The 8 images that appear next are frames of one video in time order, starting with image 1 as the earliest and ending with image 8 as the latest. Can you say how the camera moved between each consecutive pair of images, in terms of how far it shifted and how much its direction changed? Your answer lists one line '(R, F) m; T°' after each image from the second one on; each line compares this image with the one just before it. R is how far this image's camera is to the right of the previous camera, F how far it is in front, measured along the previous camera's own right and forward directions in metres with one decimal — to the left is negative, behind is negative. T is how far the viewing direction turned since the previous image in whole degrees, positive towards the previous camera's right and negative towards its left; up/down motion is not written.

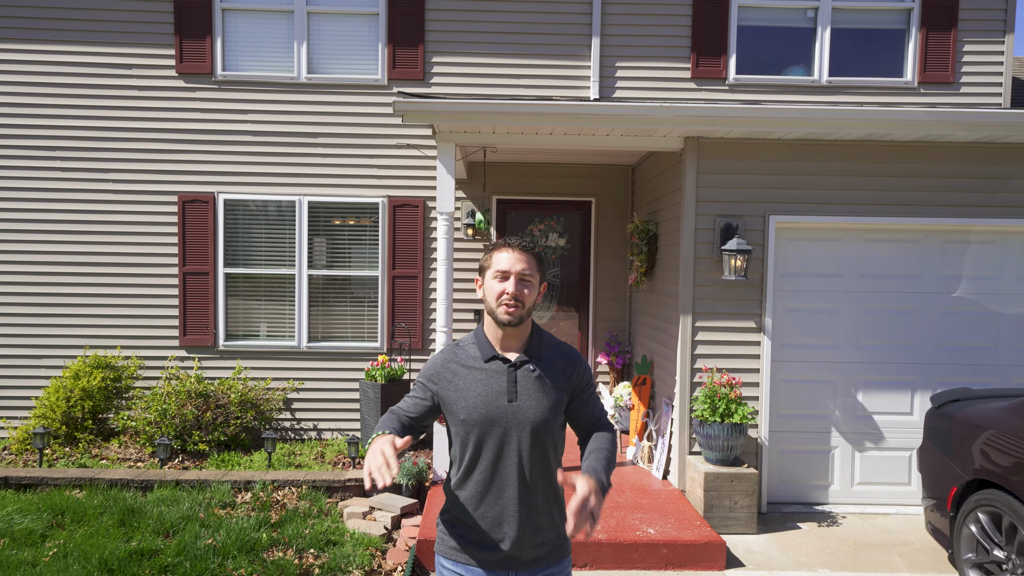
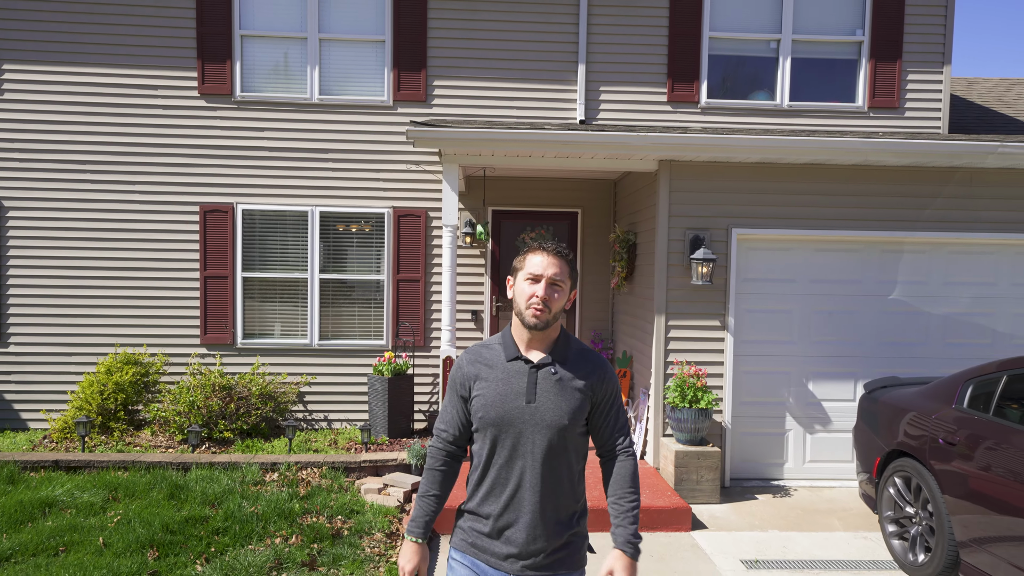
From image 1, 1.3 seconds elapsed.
(-0.1, -0.7) m; +1°
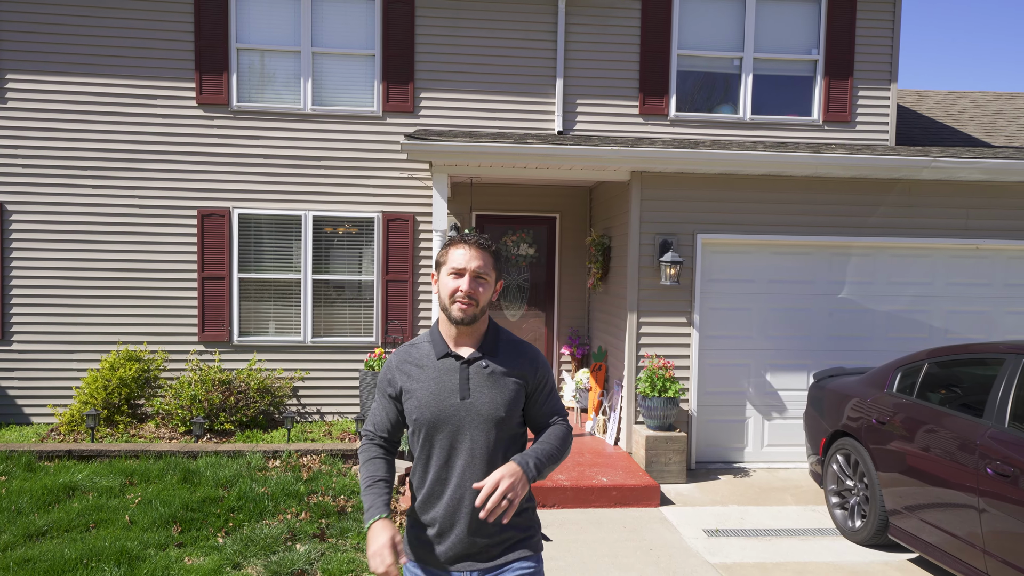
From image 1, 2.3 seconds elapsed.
(-0.1, -0.5) m; +2°
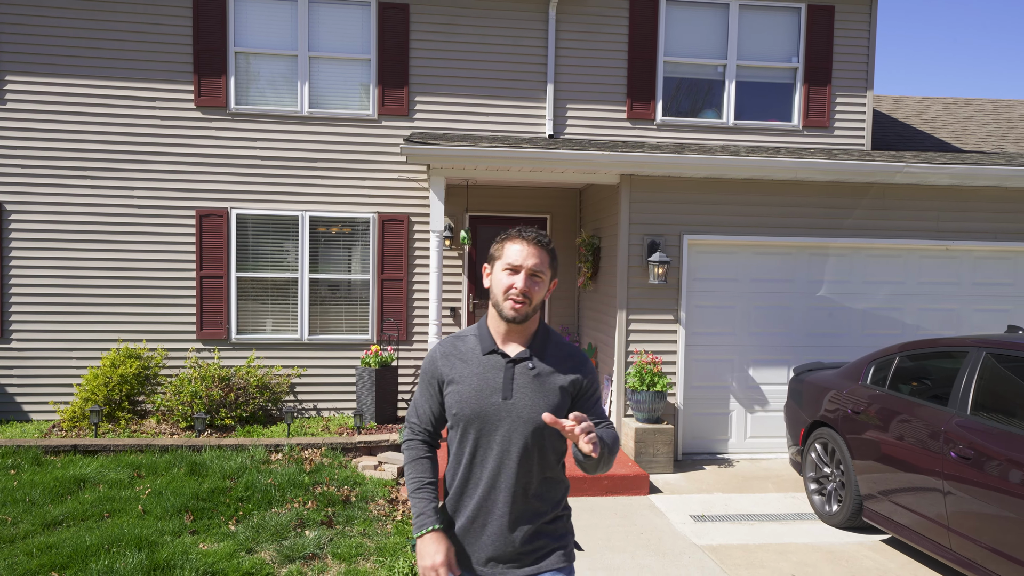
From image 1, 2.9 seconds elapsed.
(-0.1, -0.2) m; +1°
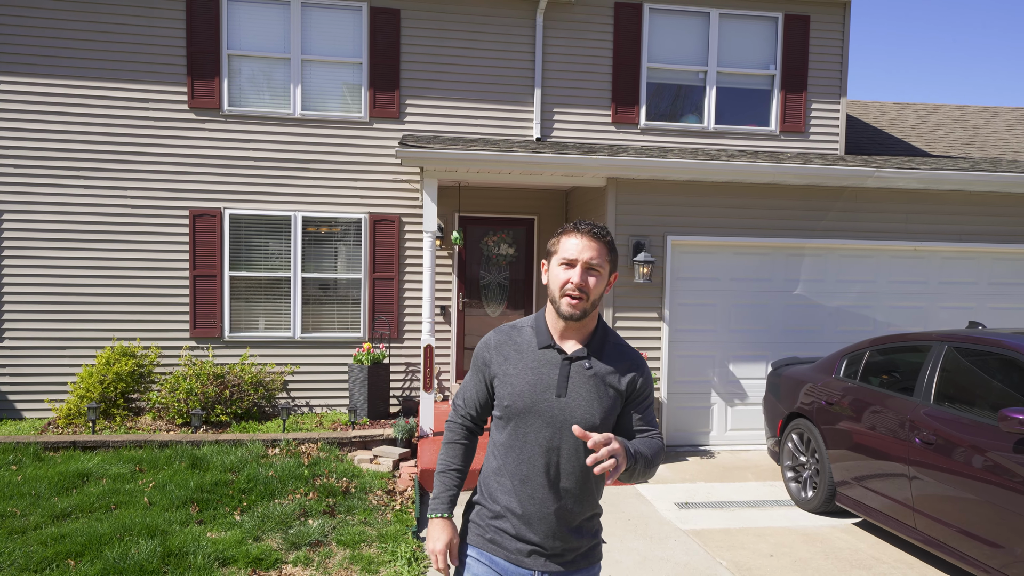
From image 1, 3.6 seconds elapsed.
(-0.1, -0.2) m; +2°
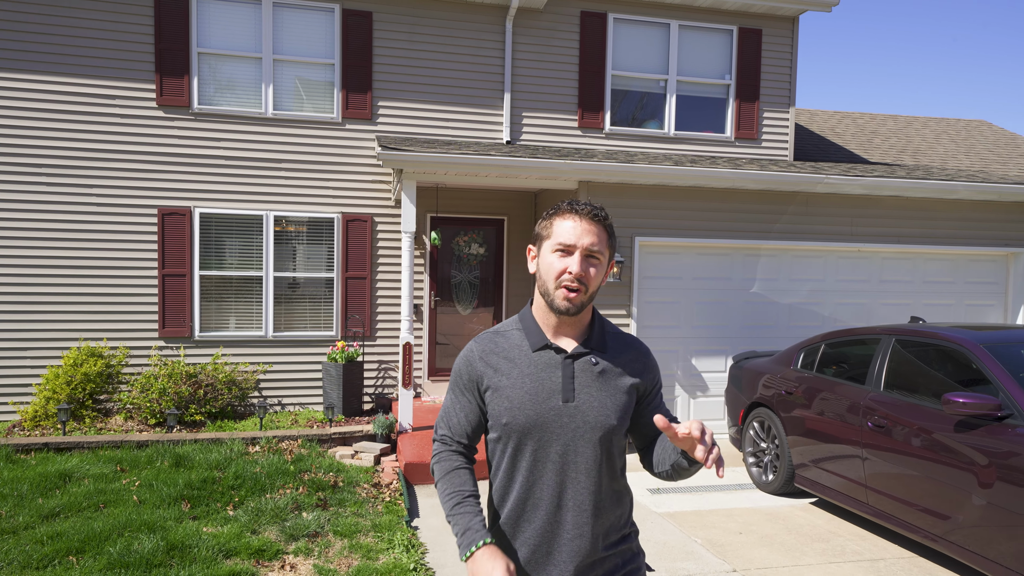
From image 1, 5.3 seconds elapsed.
(-0.3, -0.2) m; +5°
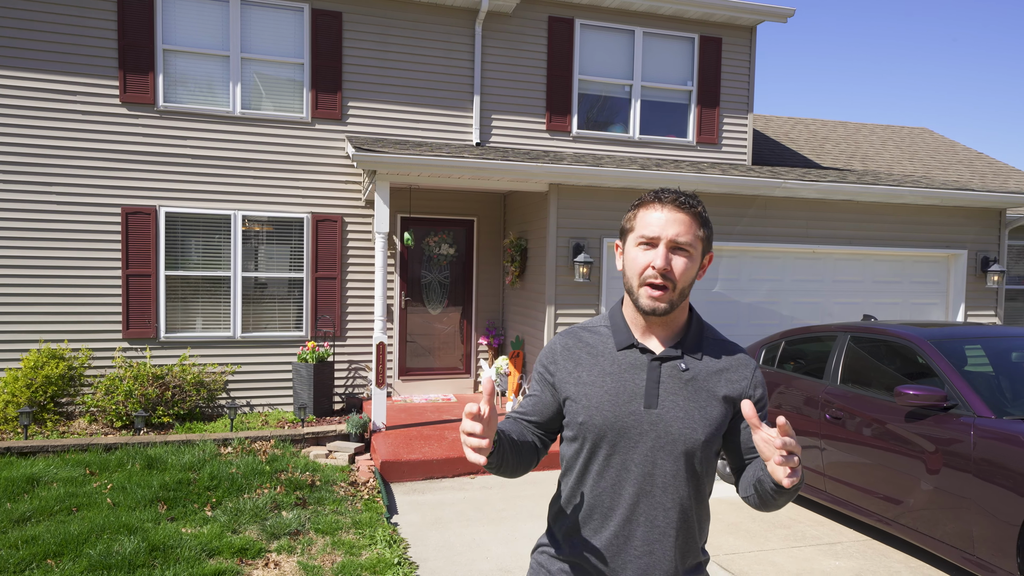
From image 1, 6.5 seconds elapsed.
(-0.1, -0.1) m; +4°
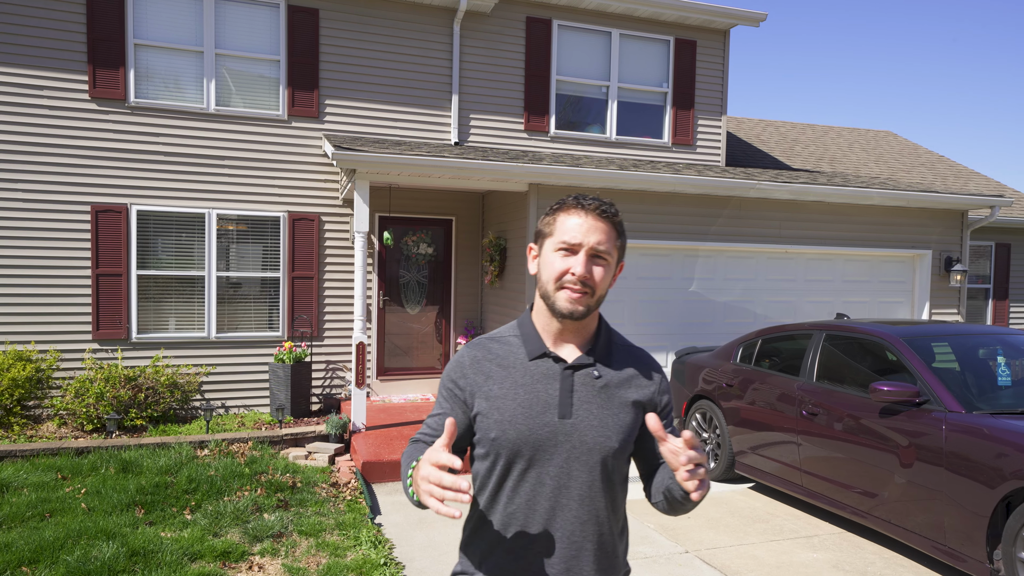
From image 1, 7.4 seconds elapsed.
(-0.1, 0.0) m; +2°
